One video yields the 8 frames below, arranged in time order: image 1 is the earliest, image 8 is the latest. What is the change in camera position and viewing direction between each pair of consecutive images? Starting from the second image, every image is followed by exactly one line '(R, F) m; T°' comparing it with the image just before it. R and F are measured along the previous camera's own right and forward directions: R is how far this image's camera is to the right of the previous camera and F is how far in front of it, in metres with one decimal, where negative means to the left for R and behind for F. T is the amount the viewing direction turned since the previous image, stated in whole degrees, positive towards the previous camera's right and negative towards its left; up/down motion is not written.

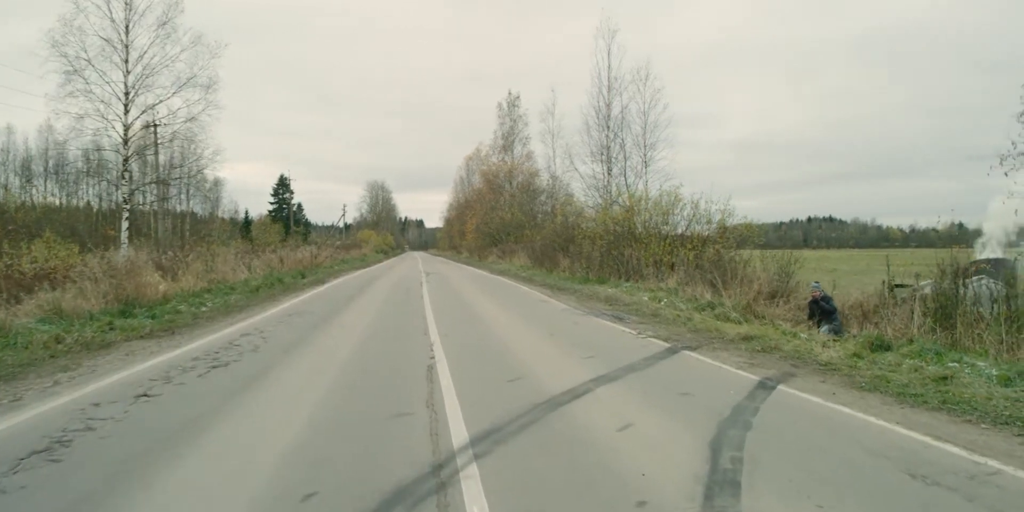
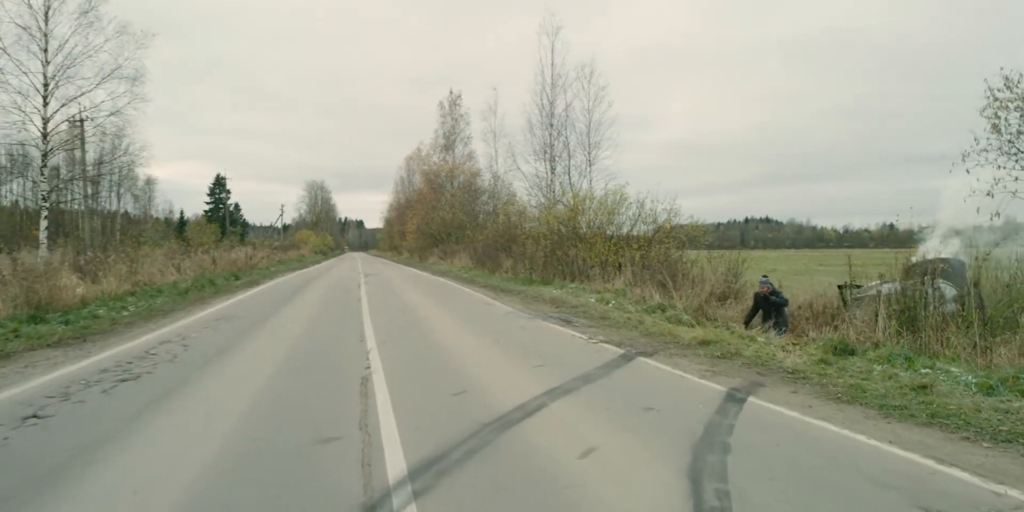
(0.0, +0.7) m; +3°
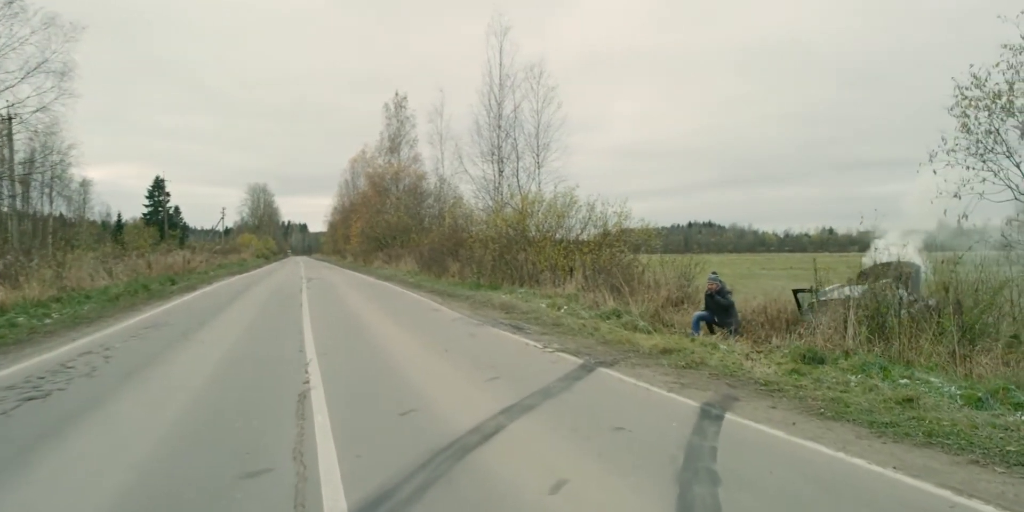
(-0.1, +0.6) m; +3°
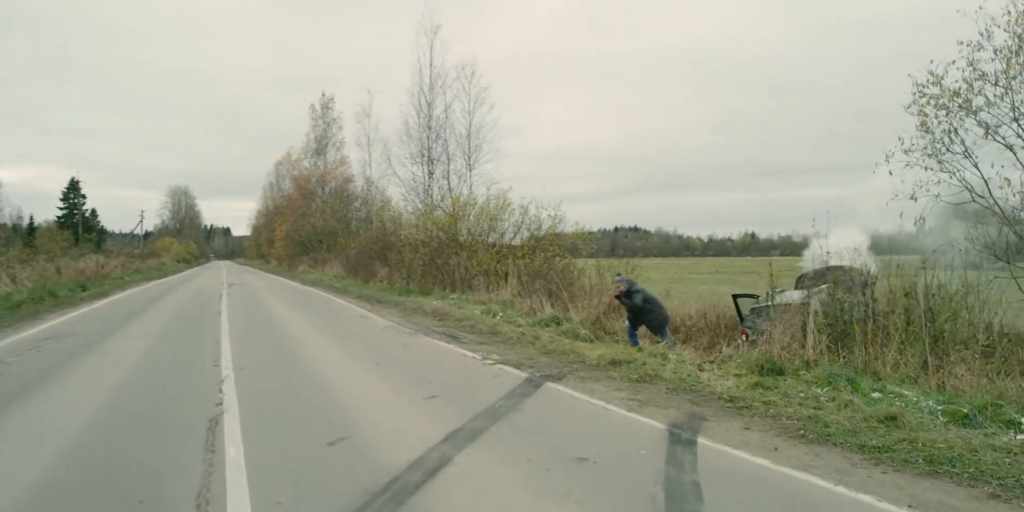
(-0.1, +0.8) m; +4°
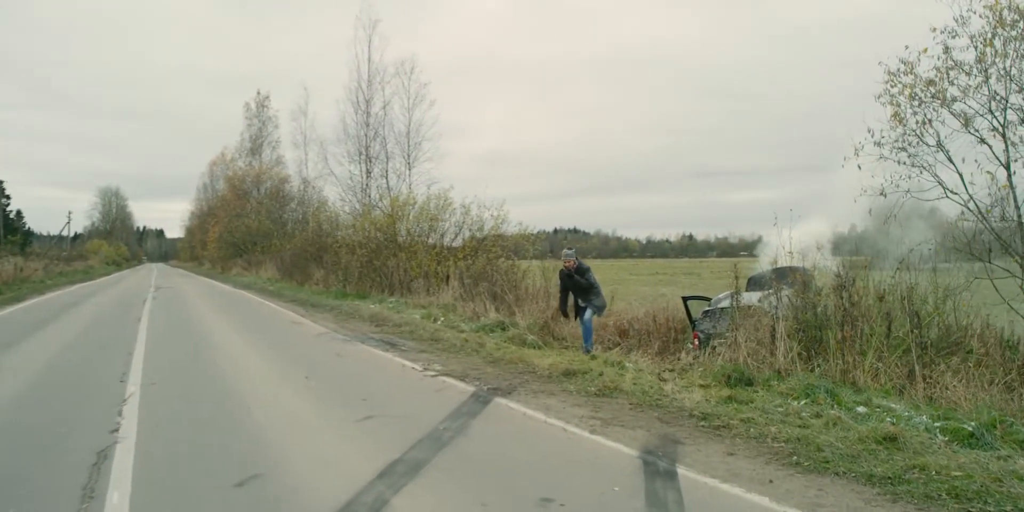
(0.0, +0.8) m; +3°
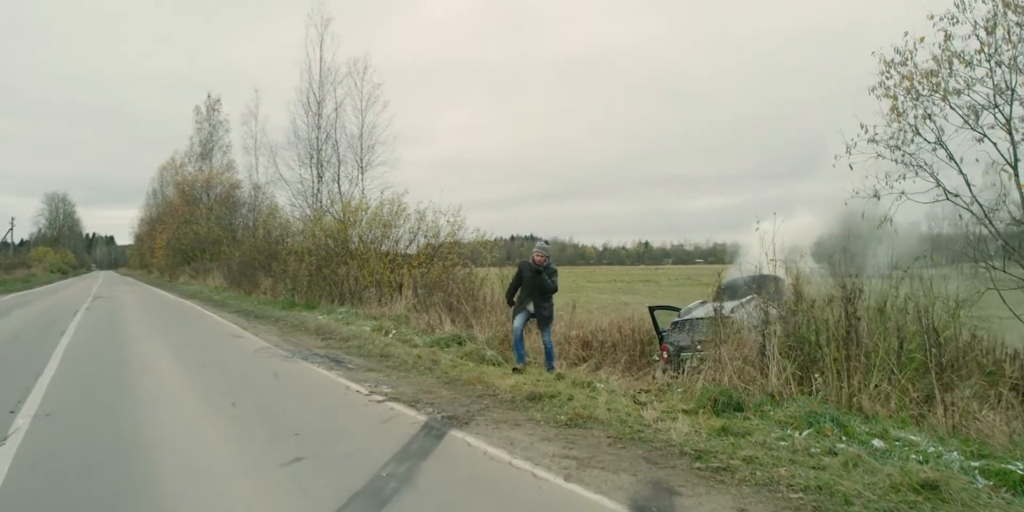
(0.0, +1.0) m; +2°
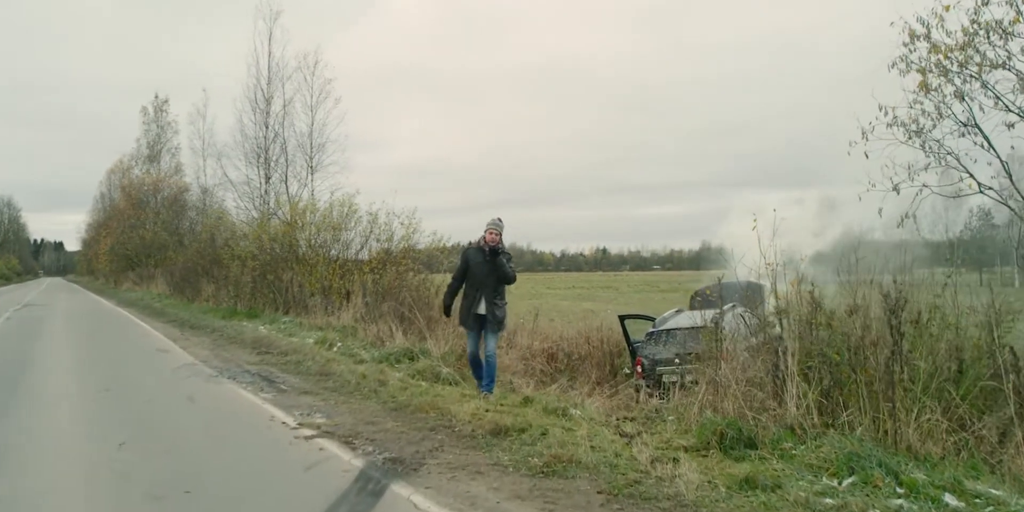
(0.0, +1.4) m; +2°
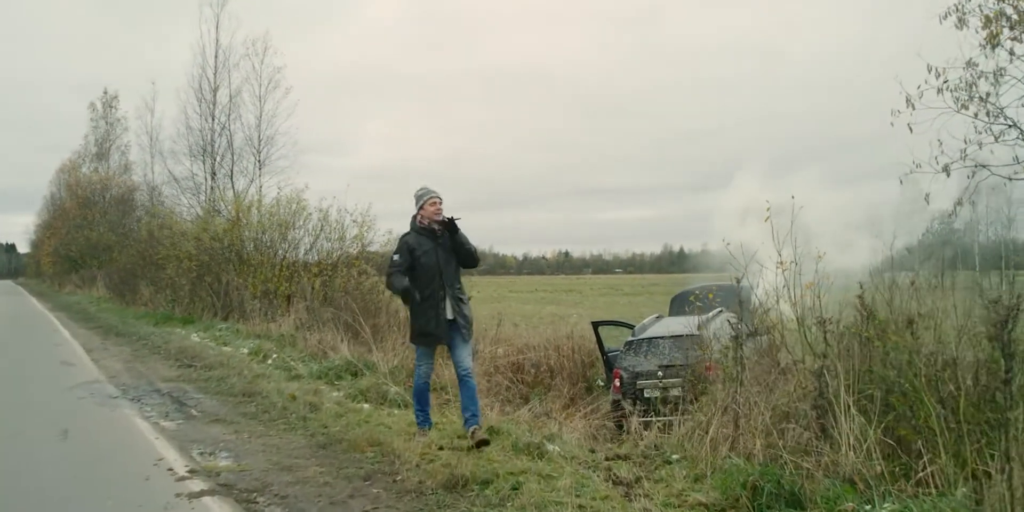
(0.0, +1.5) m; +2°
